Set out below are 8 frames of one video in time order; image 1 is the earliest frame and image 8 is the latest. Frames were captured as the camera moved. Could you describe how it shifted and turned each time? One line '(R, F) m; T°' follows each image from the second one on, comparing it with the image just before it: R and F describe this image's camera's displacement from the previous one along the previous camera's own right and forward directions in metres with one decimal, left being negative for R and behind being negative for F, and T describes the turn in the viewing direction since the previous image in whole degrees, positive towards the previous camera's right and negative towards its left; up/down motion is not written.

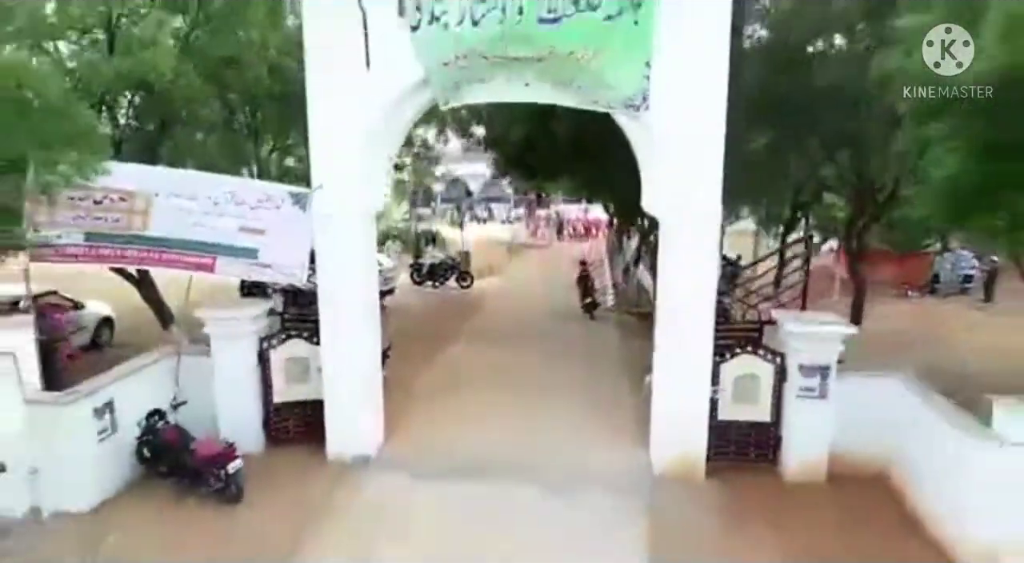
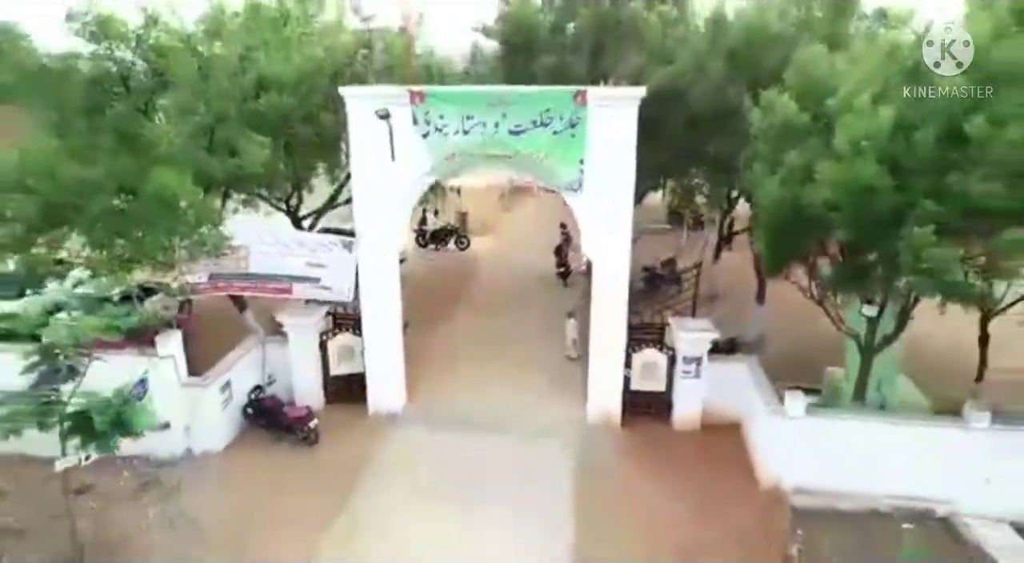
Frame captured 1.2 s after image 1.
(+0.3, -2.8) m; 0°
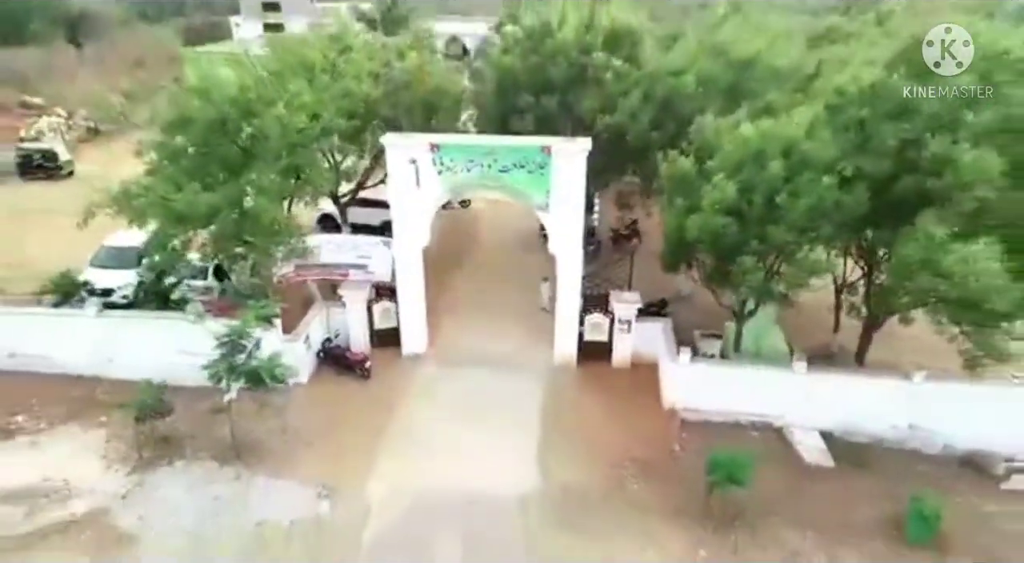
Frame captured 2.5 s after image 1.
(+0.2, -3.8) m; 0°
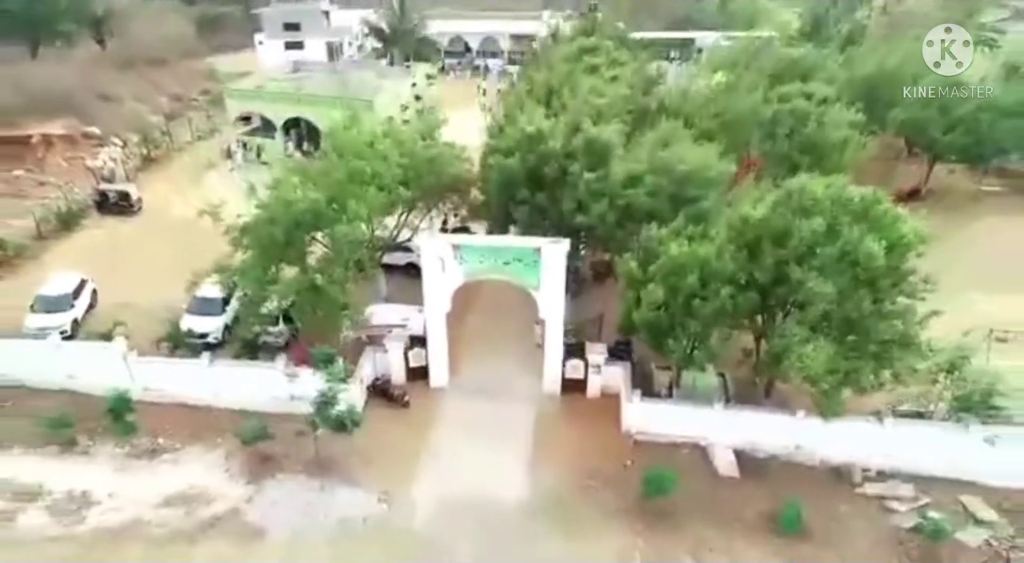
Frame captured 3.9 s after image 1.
(0.0, -4.4) m; 0°
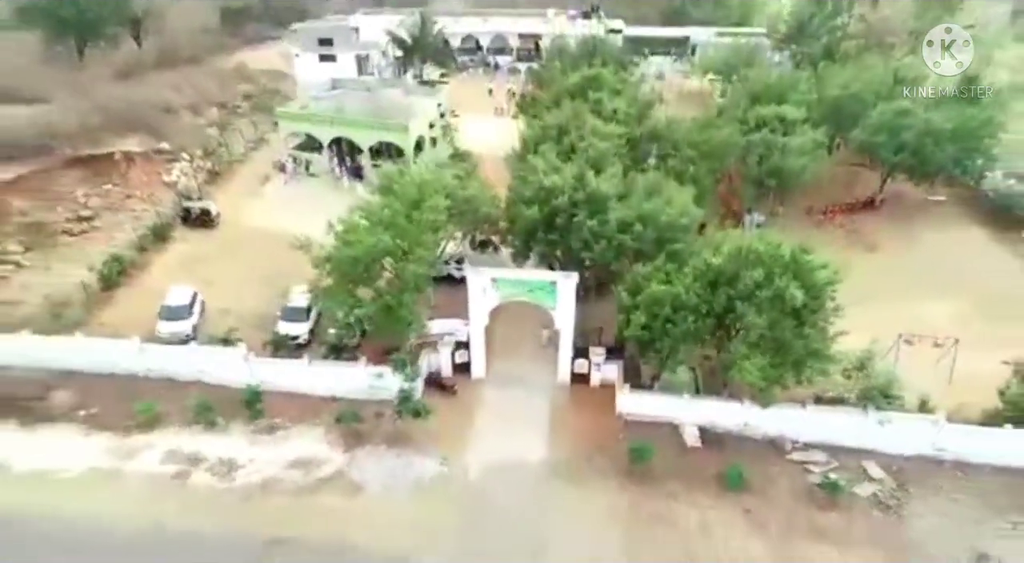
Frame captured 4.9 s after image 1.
(-0.7, -5.6) m; 0°
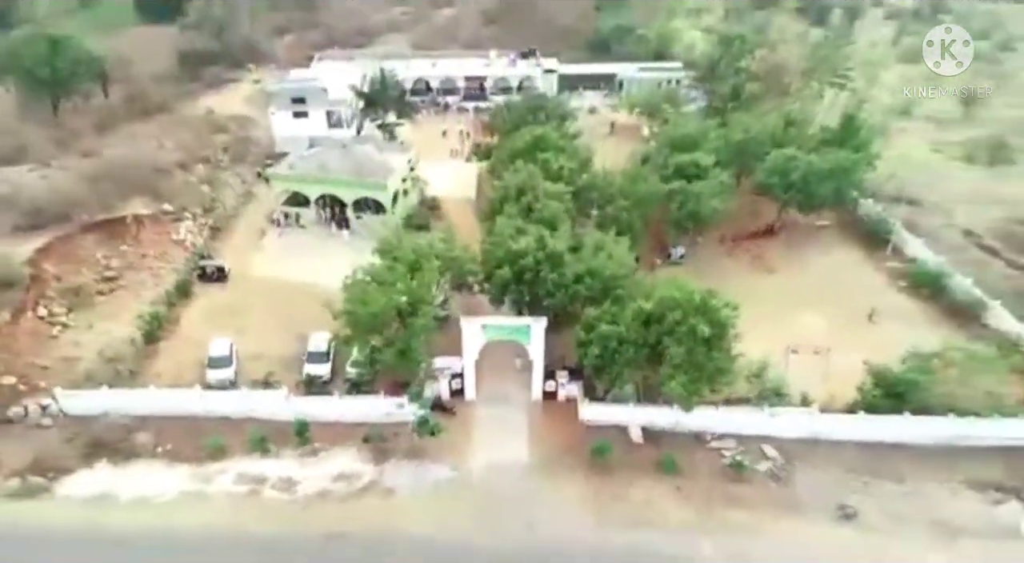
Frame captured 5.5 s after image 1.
(-1.7, -6.7) m; +5°
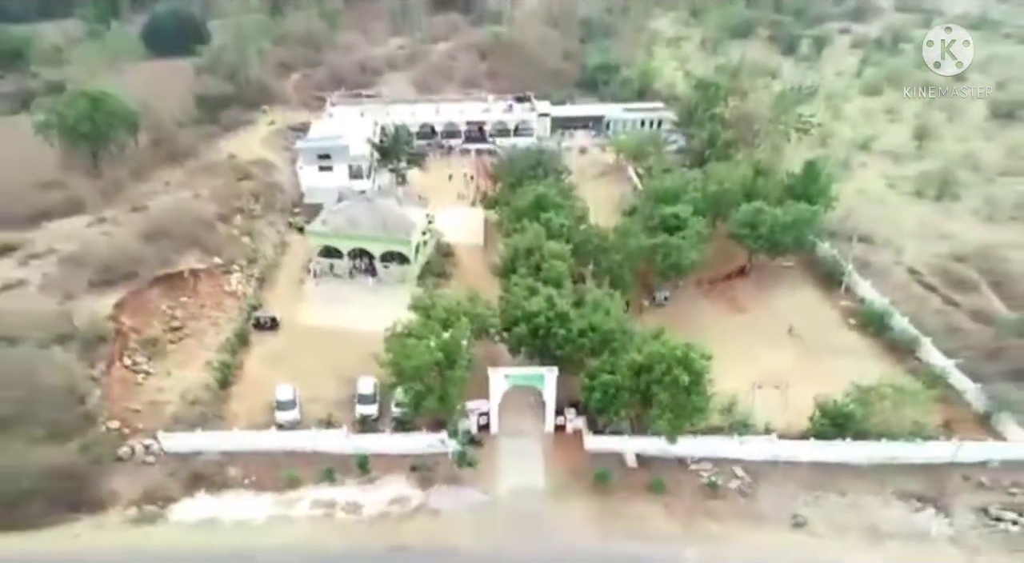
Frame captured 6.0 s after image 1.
(-1.6, -6.7) m; +1°
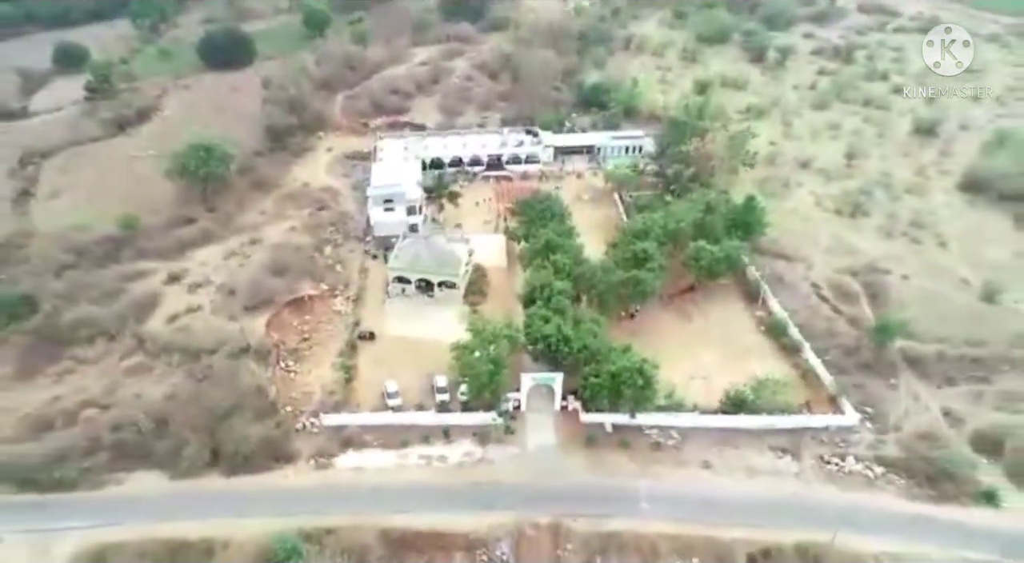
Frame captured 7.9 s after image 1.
(-2.1, -21.2) m; 0°
